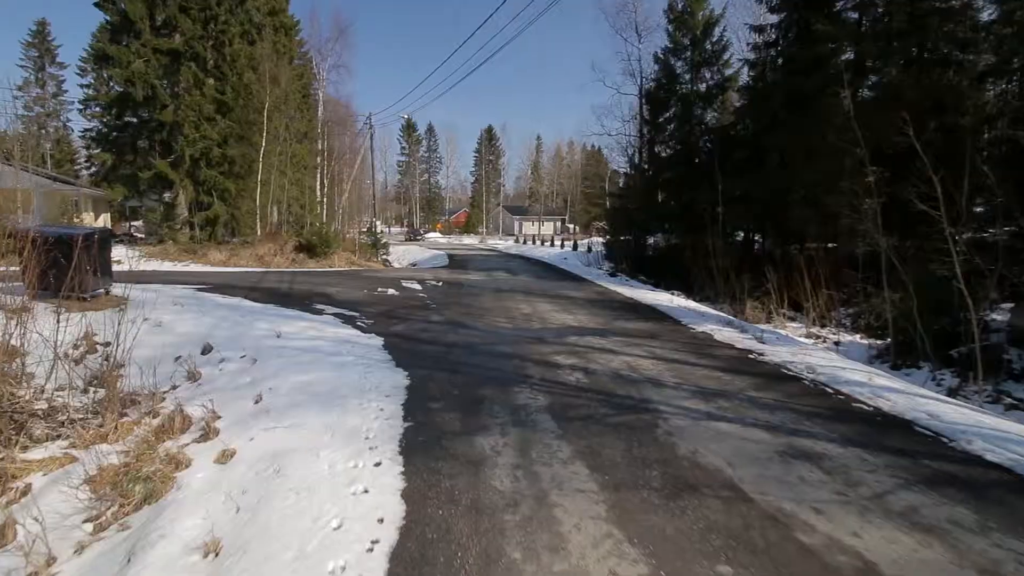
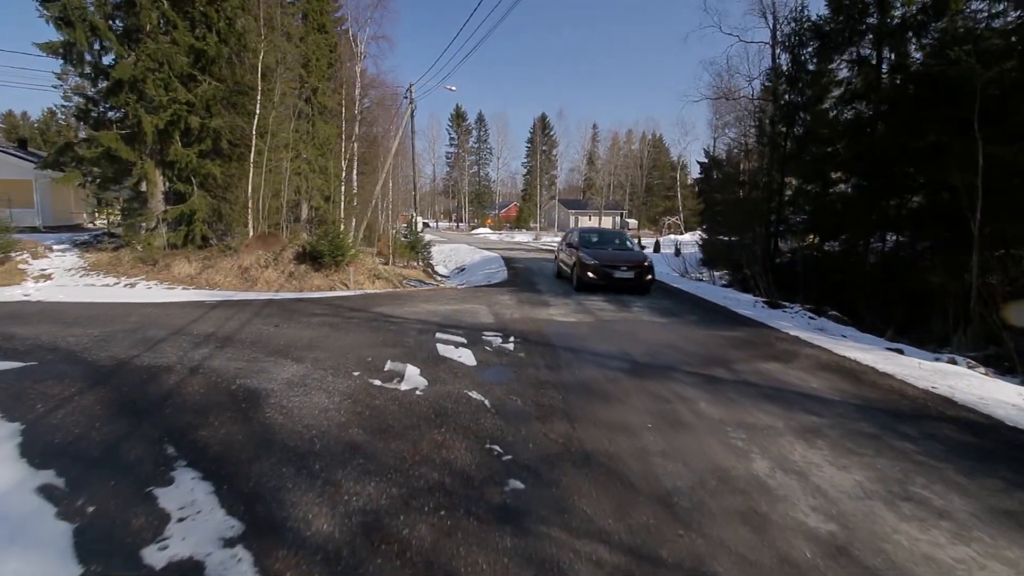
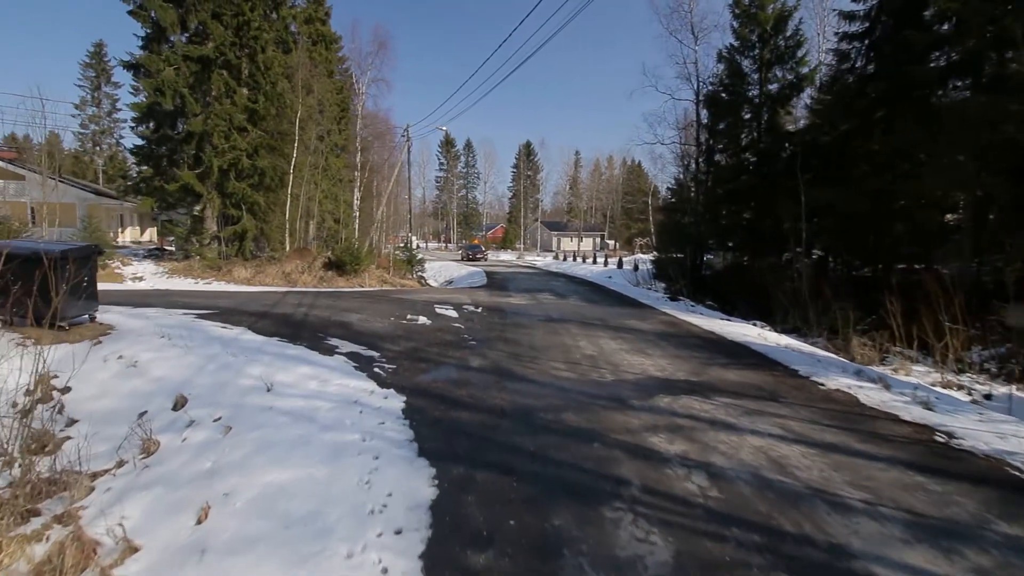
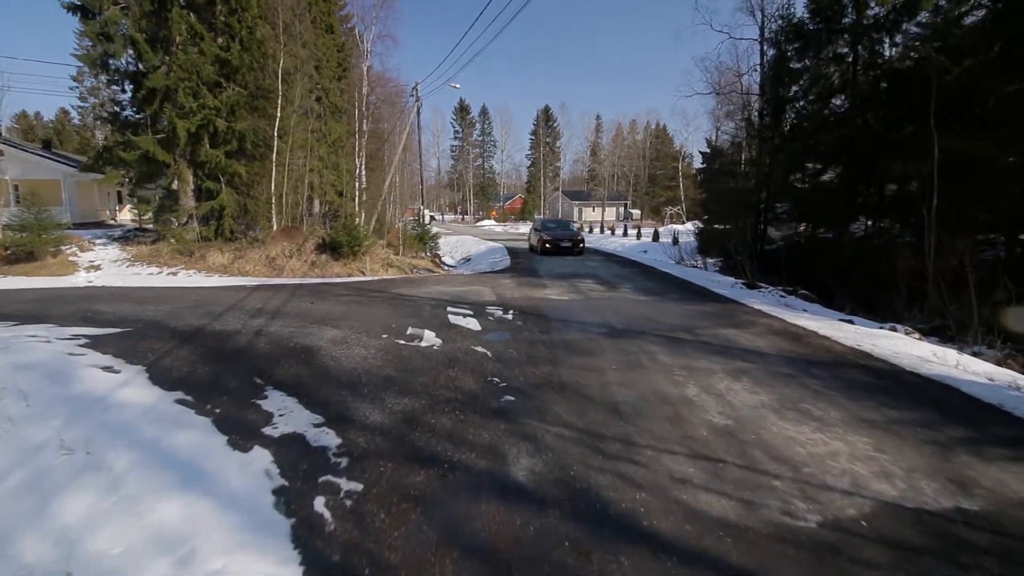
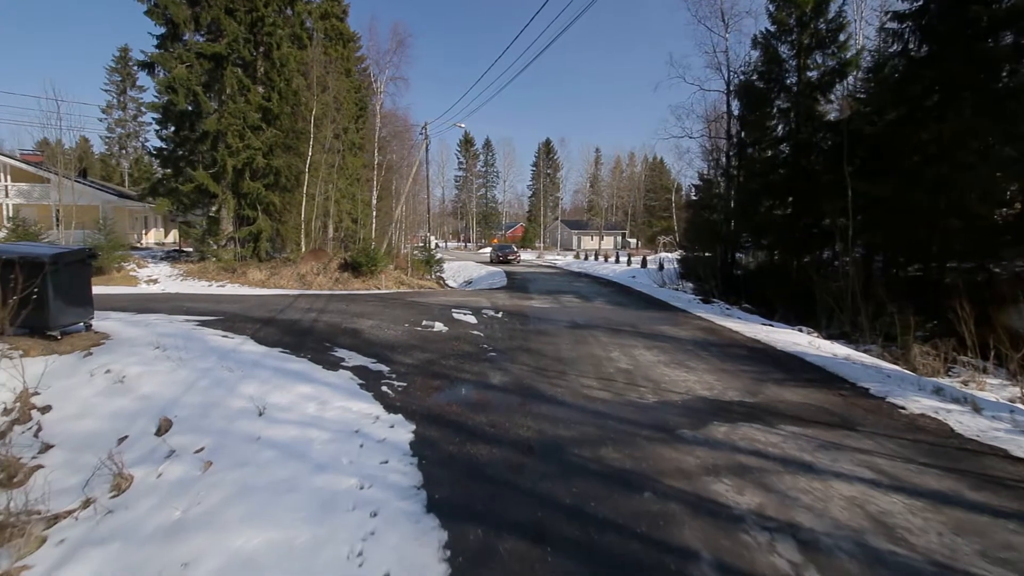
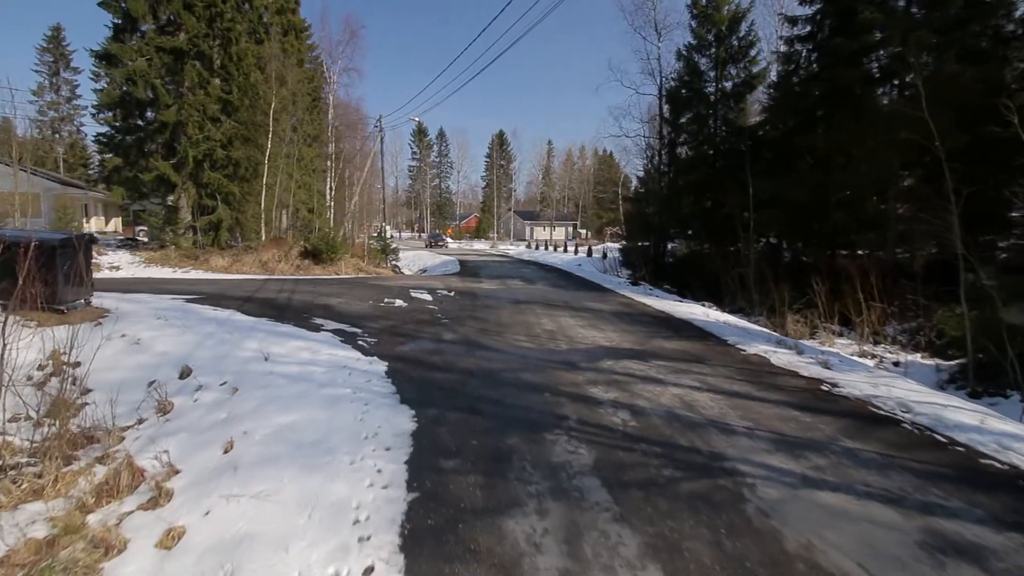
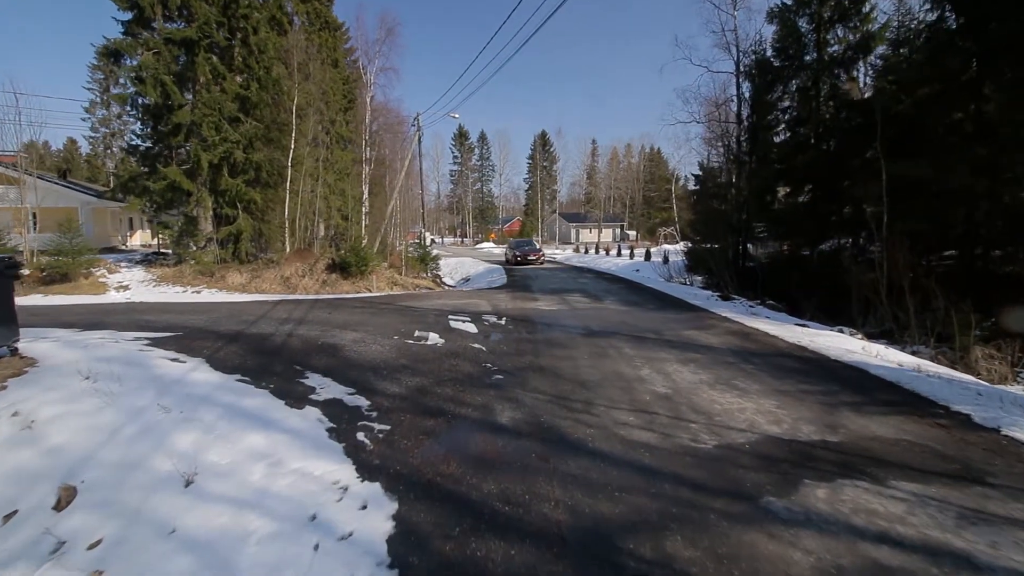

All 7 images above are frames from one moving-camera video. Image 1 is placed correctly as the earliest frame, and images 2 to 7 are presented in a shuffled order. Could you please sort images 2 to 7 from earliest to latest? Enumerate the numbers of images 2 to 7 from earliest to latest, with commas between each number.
6, 3, 5, 7, 4, 2
